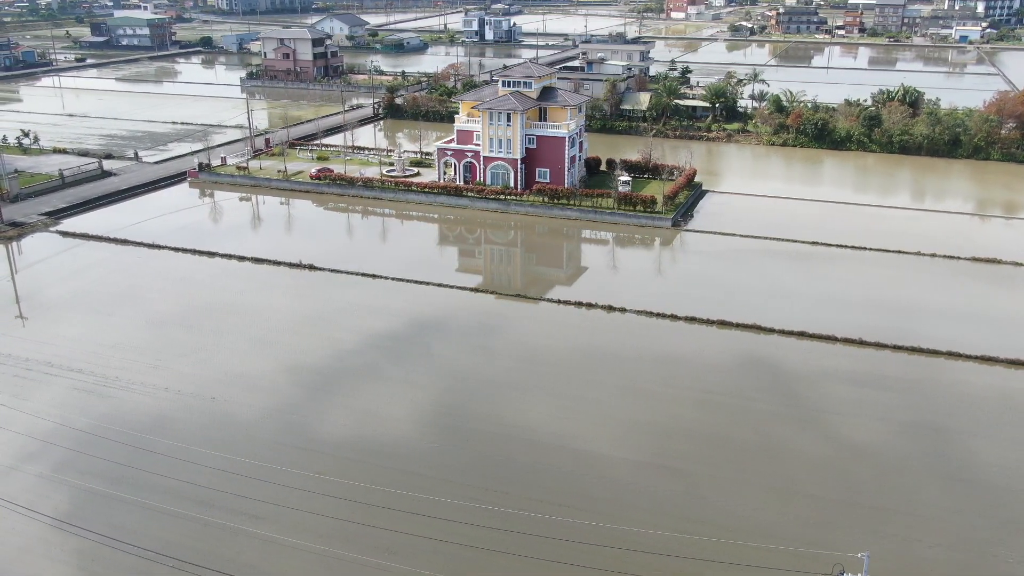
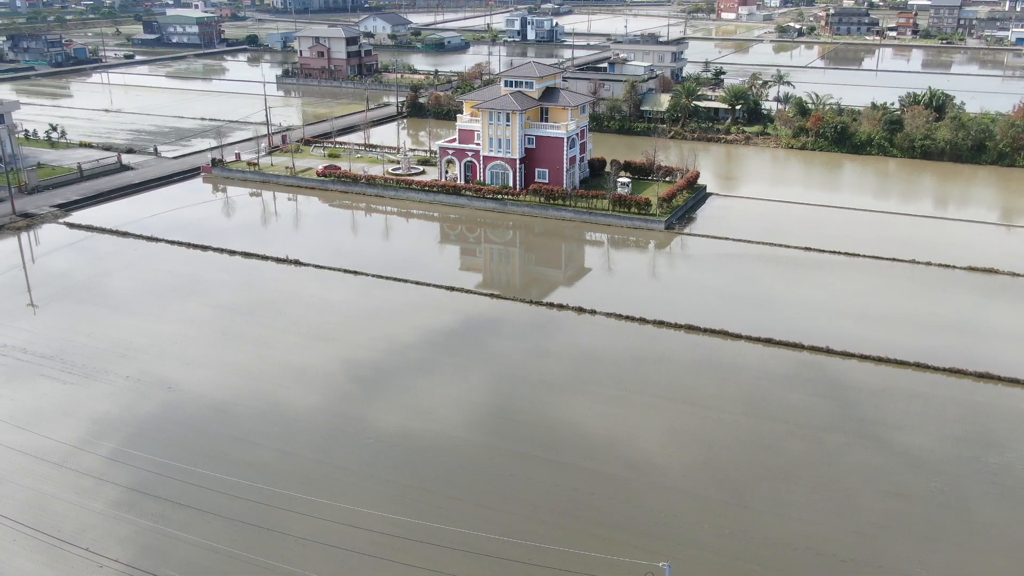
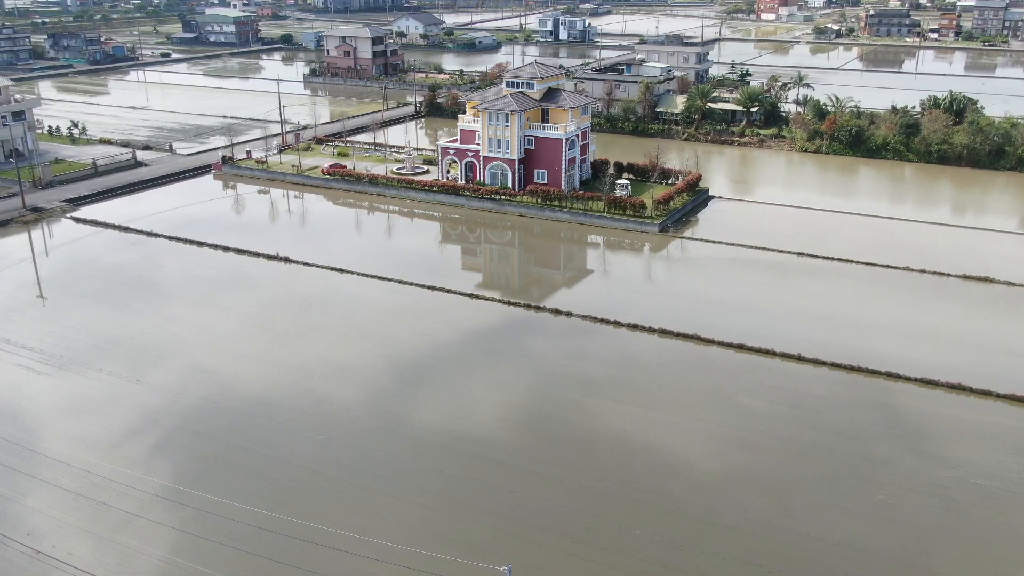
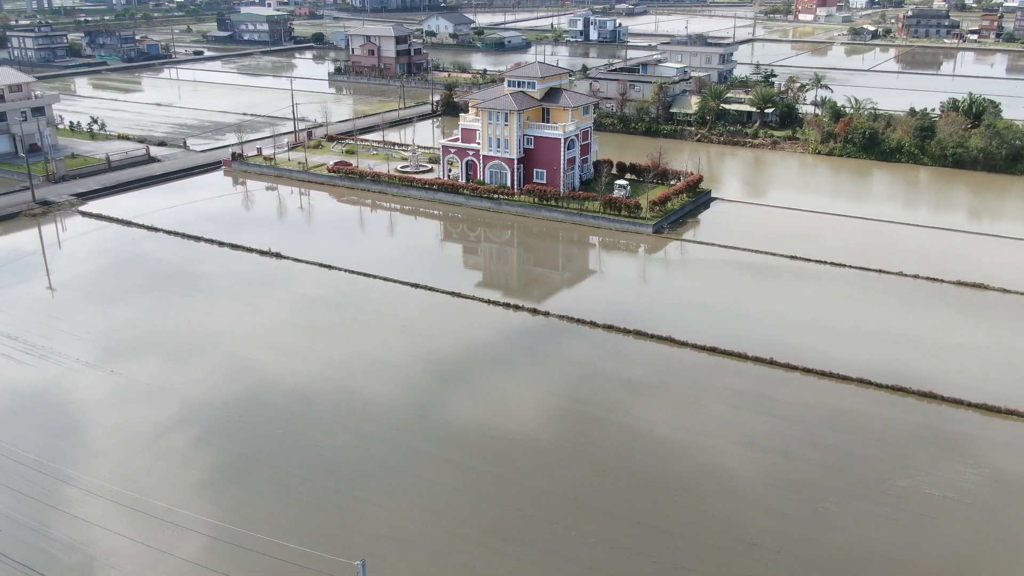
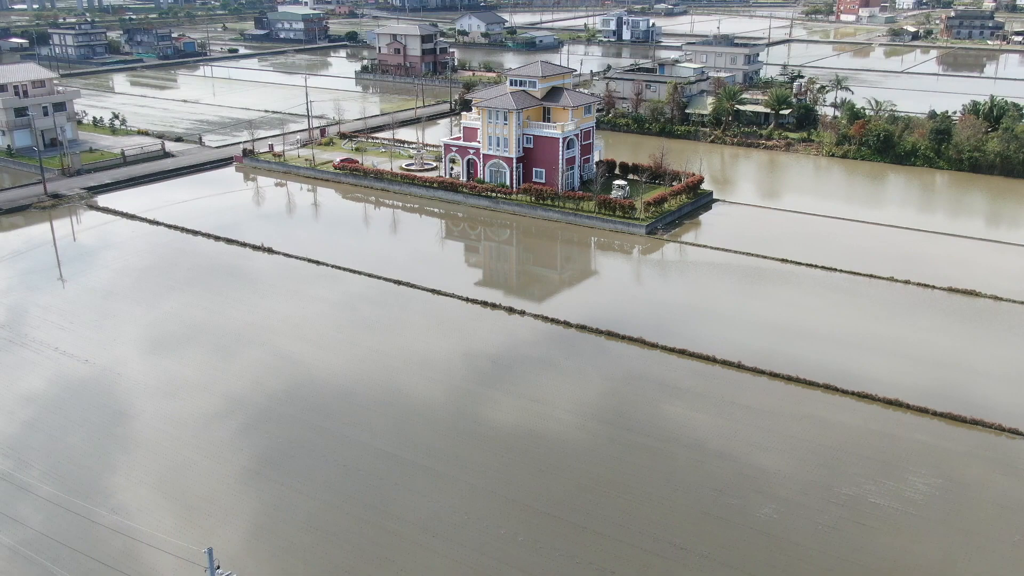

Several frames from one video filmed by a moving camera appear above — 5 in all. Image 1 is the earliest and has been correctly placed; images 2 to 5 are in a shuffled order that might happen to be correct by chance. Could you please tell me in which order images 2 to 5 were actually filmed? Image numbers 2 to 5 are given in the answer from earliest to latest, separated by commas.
2, 3, 4, 5
